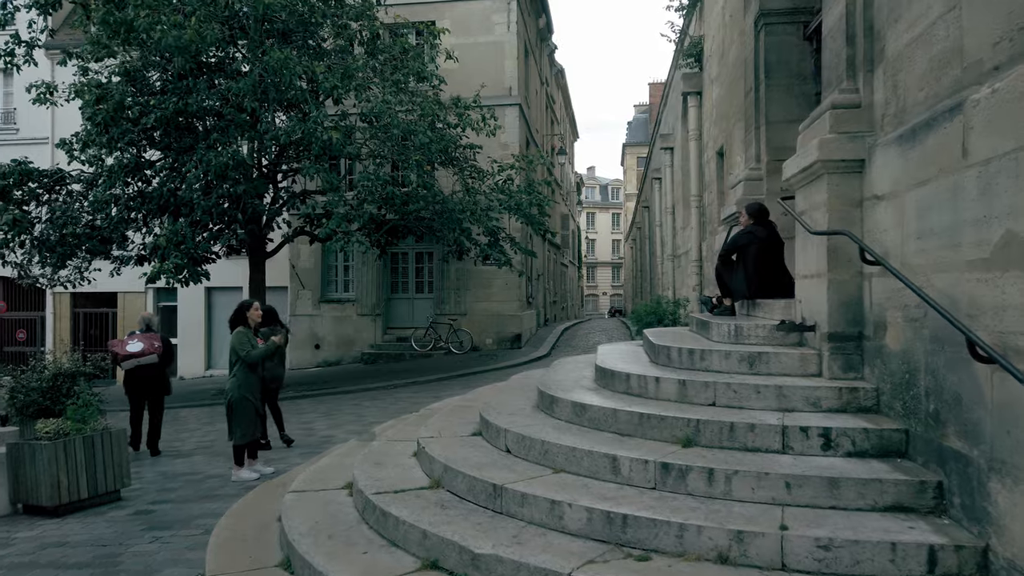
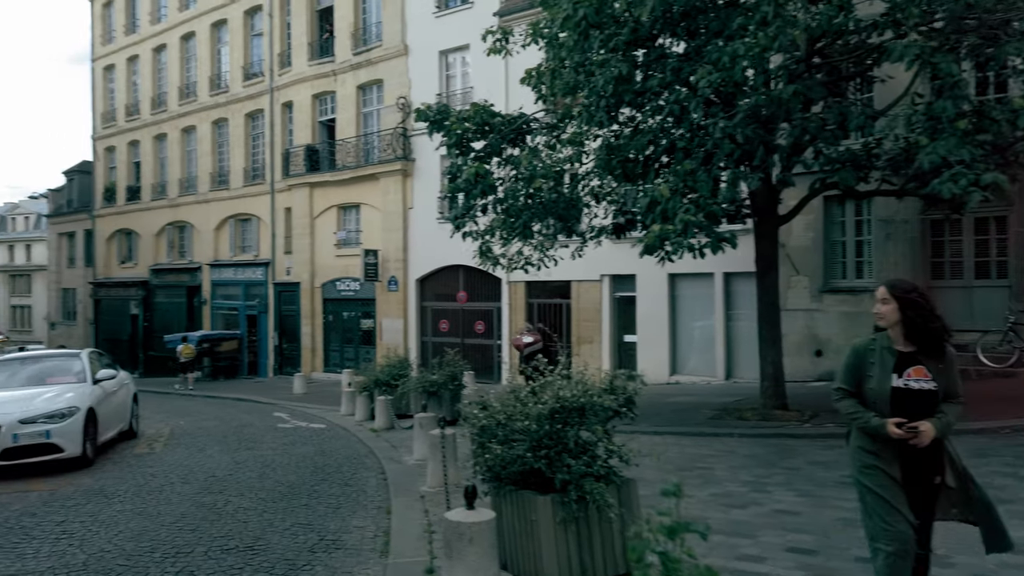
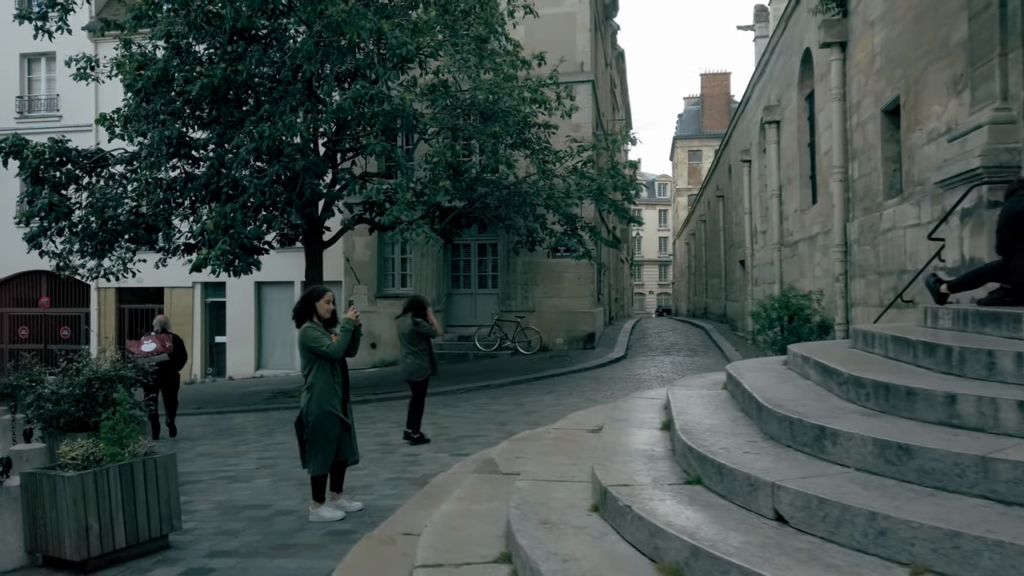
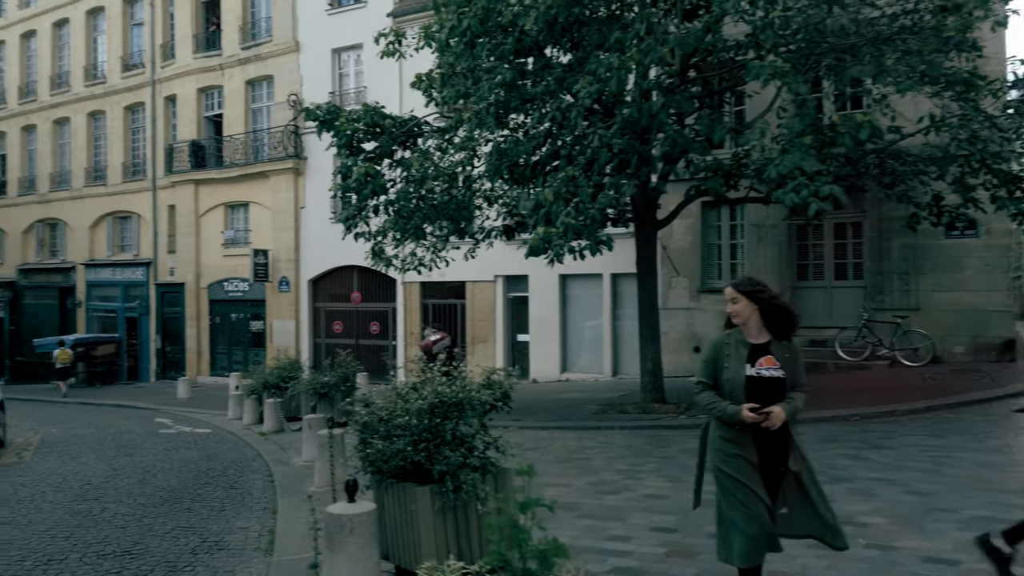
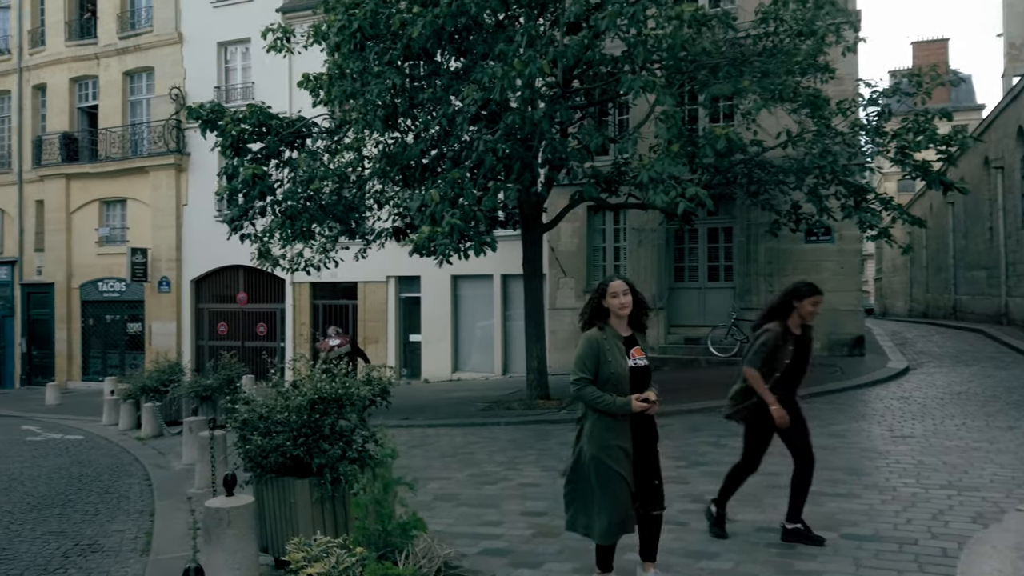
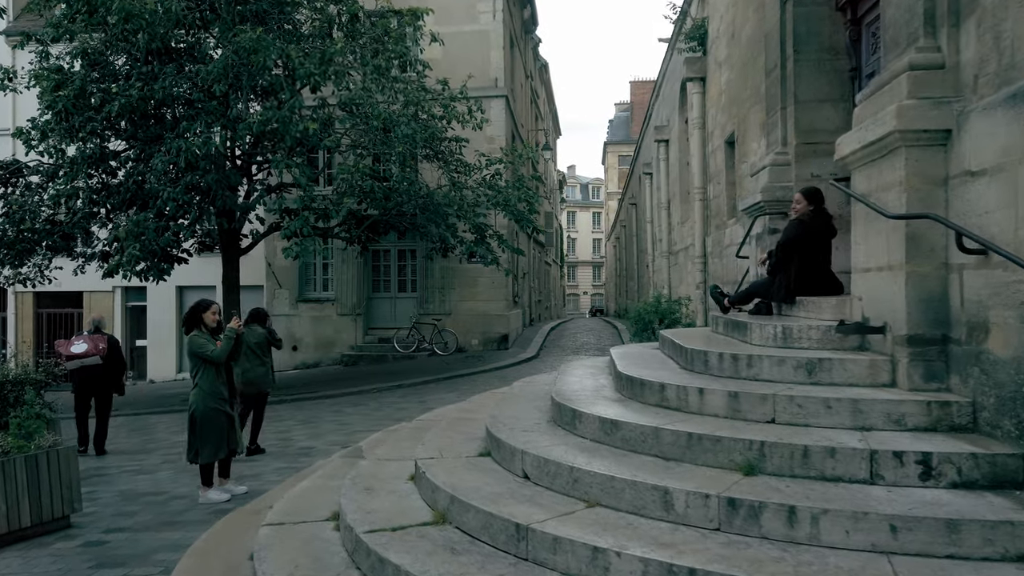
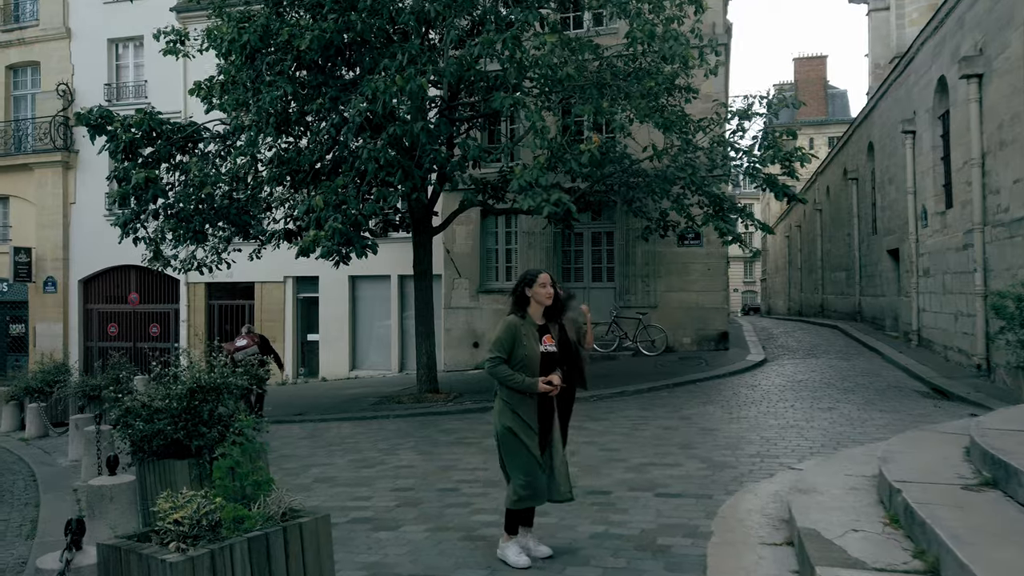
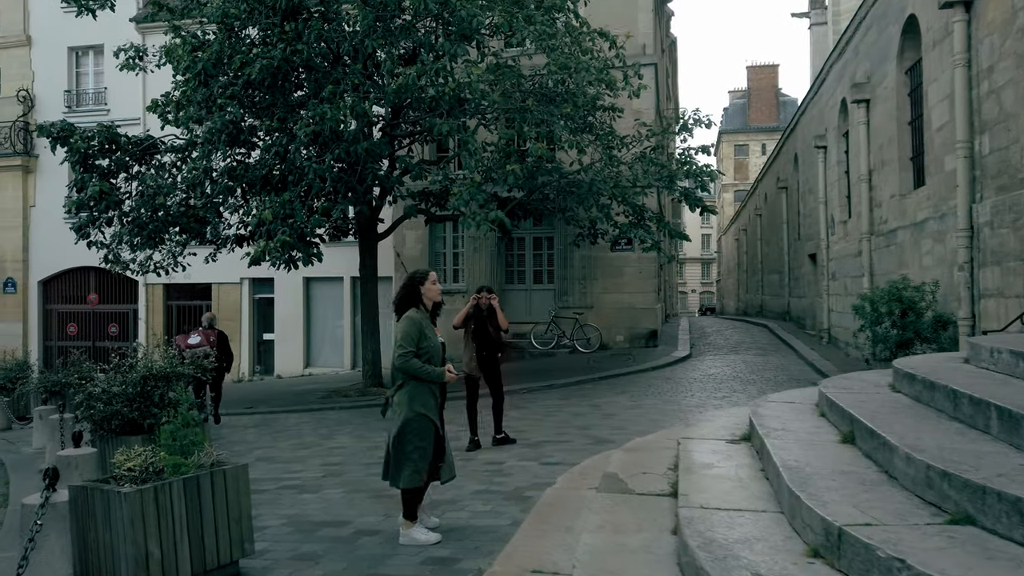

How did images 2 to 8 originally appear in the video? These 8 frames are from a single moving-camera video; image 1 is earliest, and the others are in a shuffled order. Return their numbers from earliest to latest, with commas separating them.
6, 3, 8, 7, 5, 4, 2
